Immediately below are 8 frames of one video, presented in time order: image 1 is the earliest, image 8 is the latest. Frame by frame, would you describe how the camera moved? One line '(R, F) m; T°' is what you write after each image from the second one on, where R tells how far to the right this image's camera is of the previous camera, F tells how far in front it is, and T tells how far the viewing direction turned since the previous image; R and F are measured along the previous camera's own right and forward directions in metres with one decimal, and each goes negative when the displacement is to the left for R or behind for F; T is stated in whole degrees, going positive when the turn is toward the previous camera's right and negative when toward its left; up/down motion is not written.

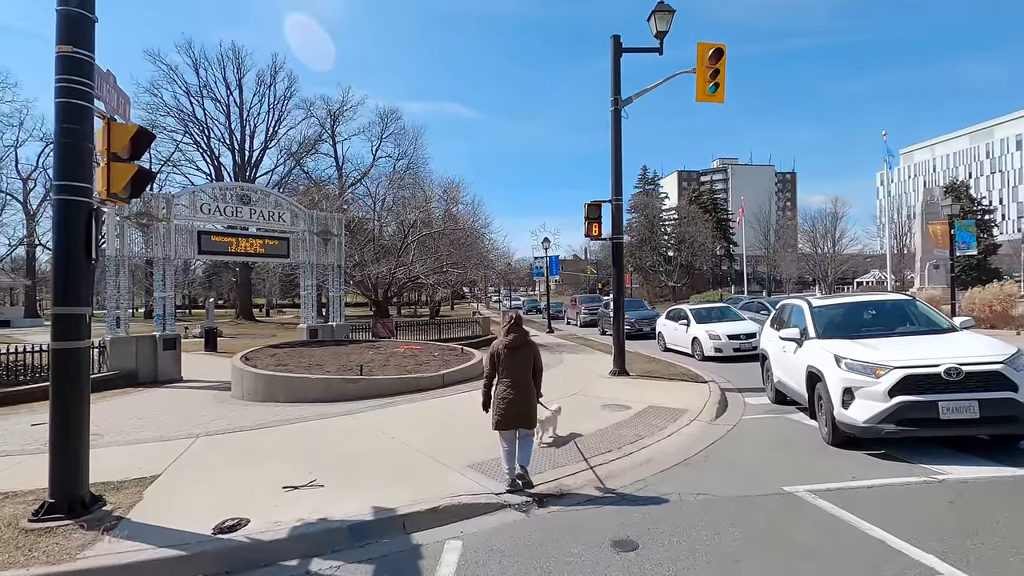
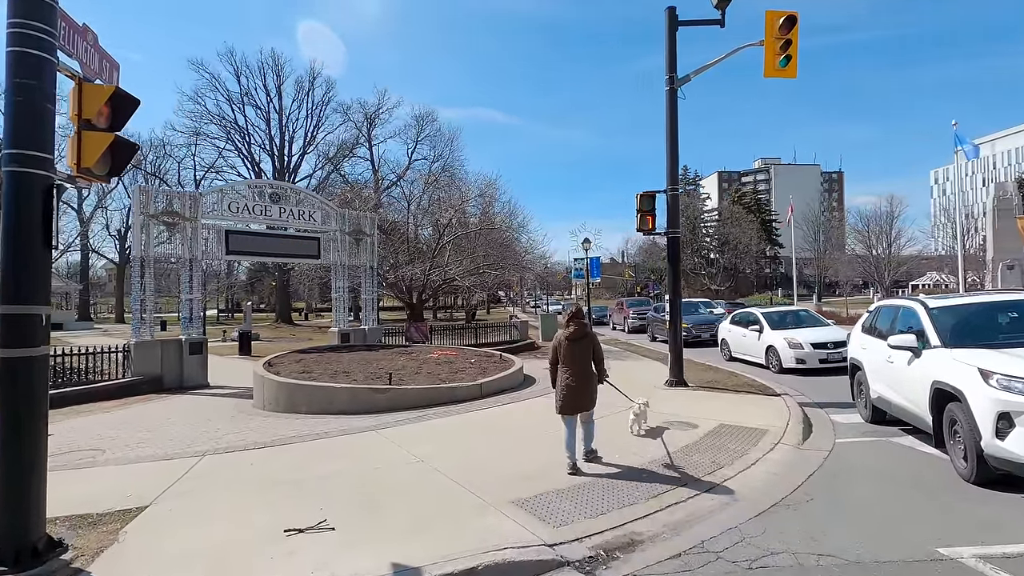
(-0.2, +1.1) m; -4°
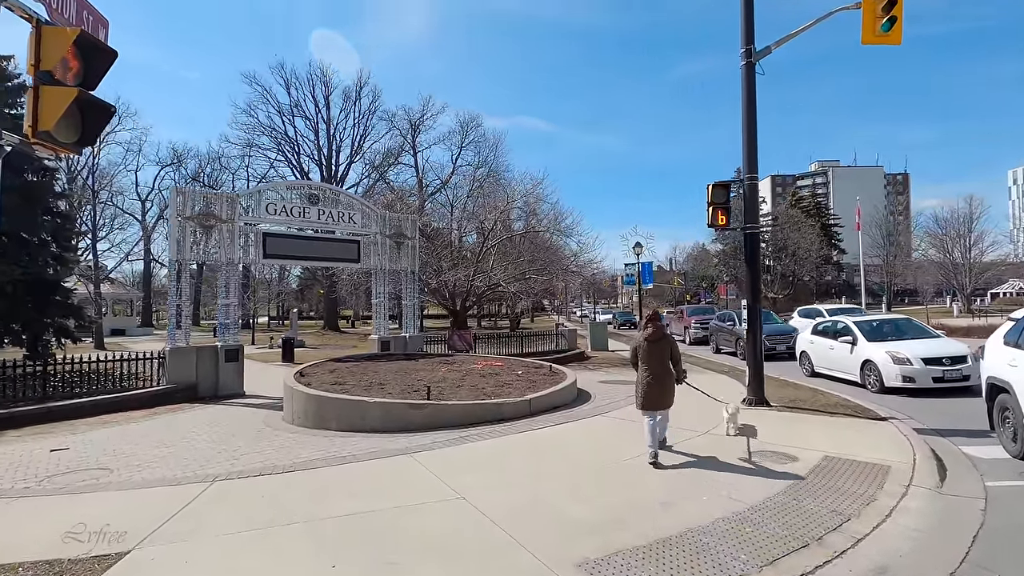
(-0.2, +1.1) m; -5°
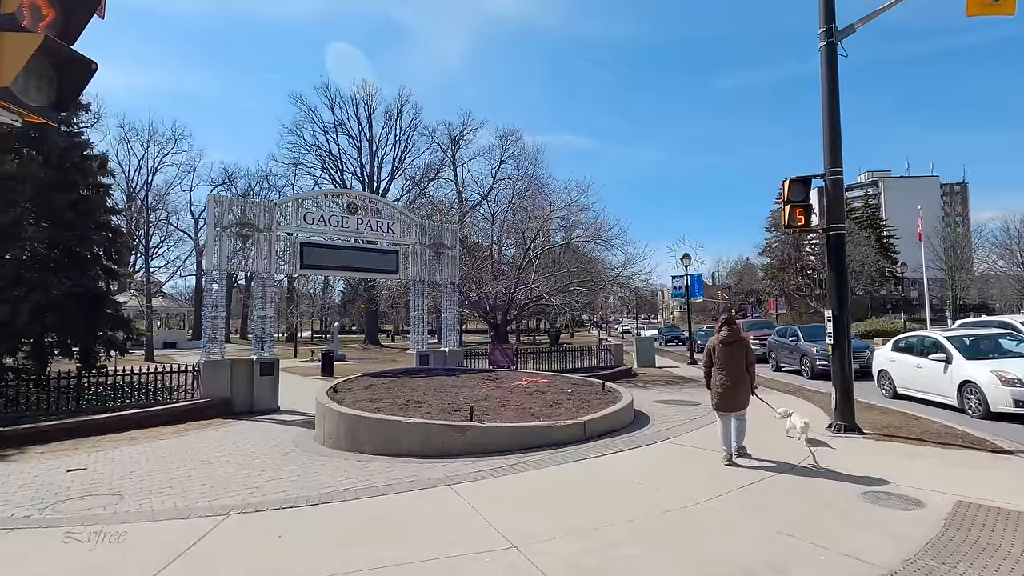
(-0.2, +0.8) m; -4°
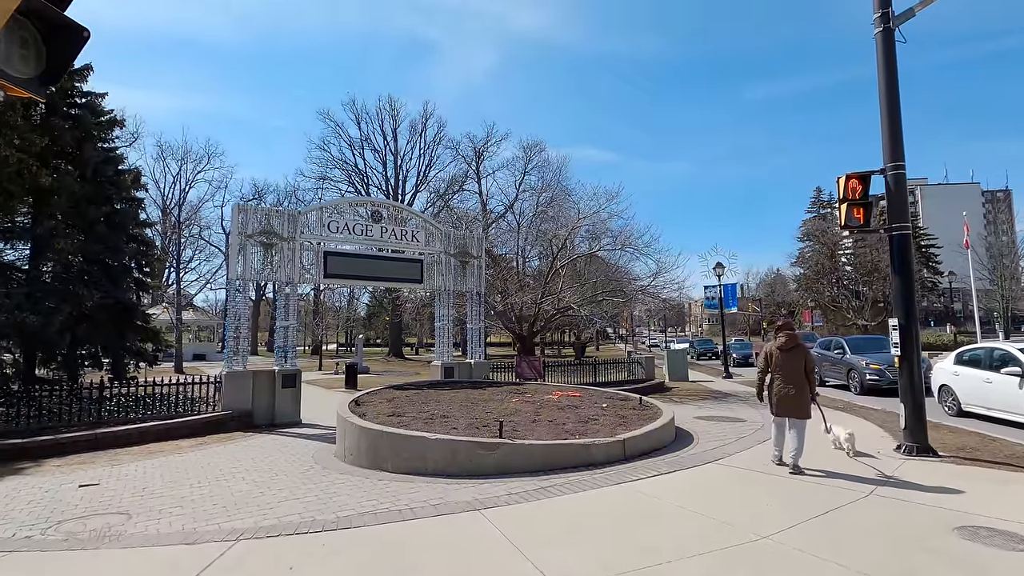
(-0.1, +0.5) m; -3°
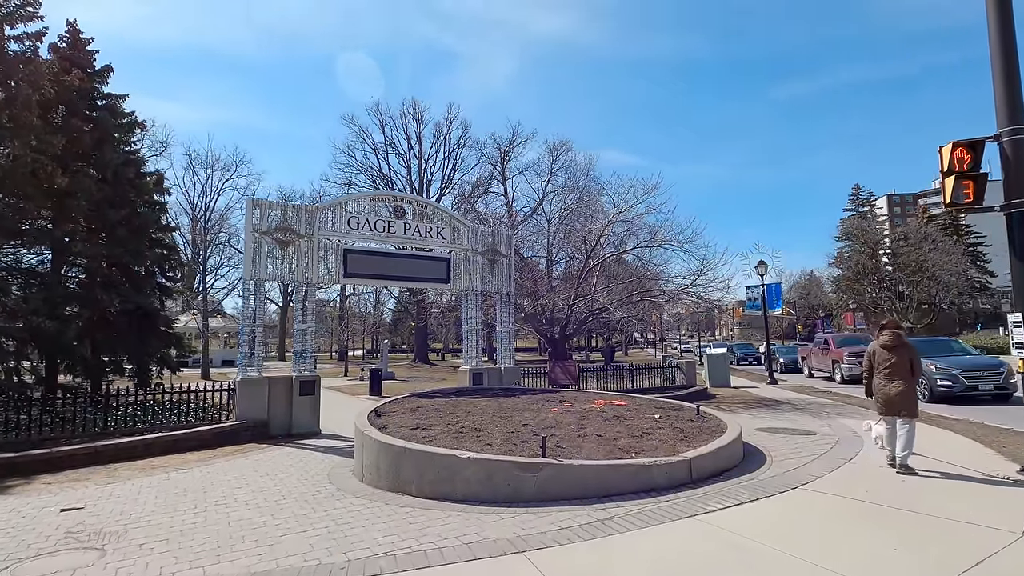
(-0.2, +1.0) m; -3°
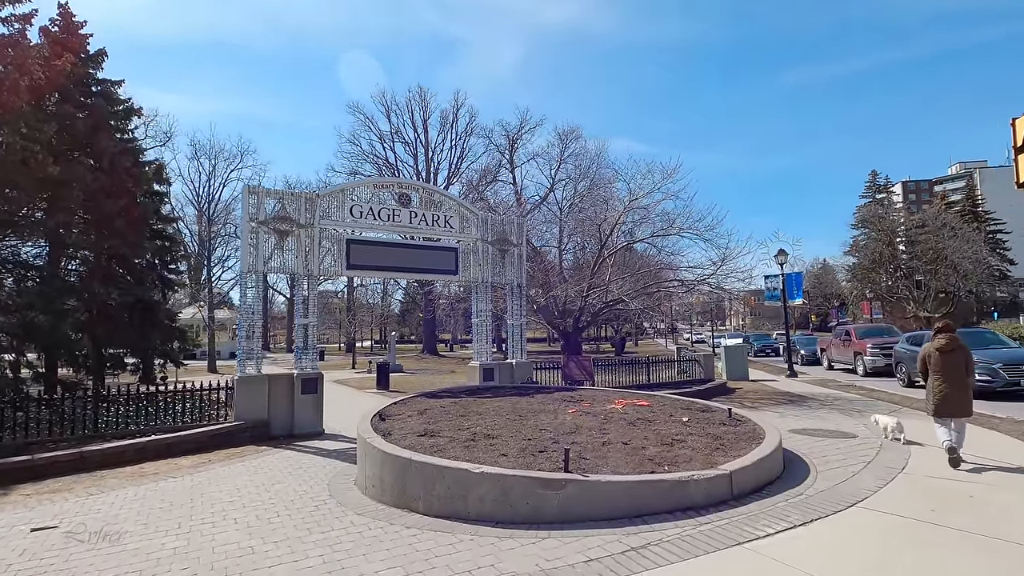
(-0.1, +0.6) m; -1°
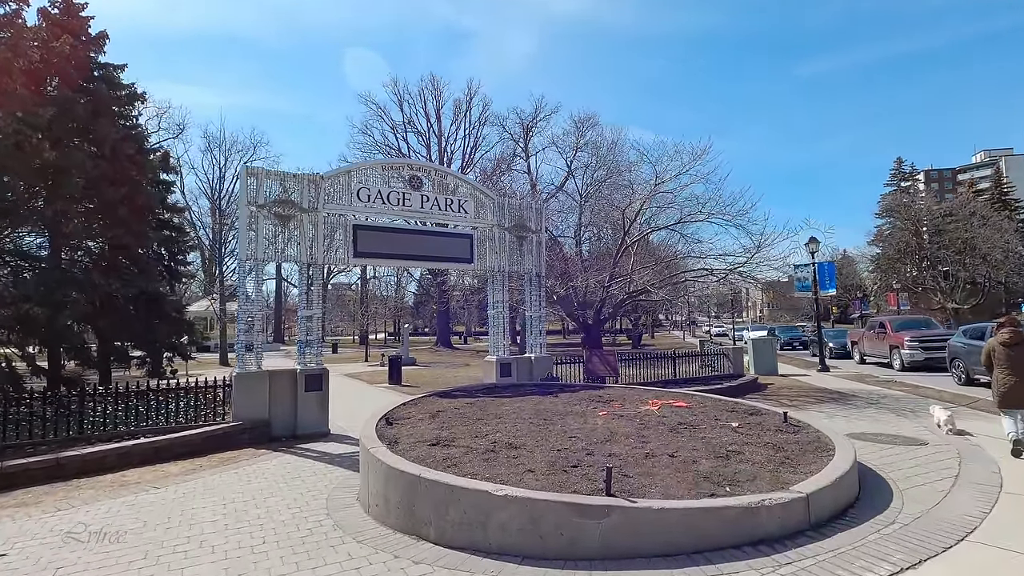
(-0.1, +0.9) m; -1°
